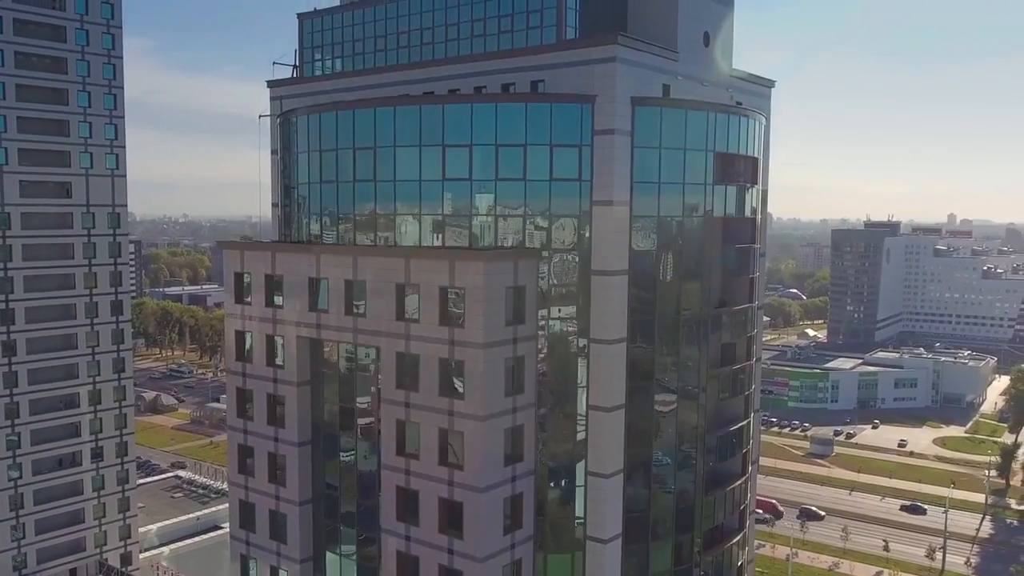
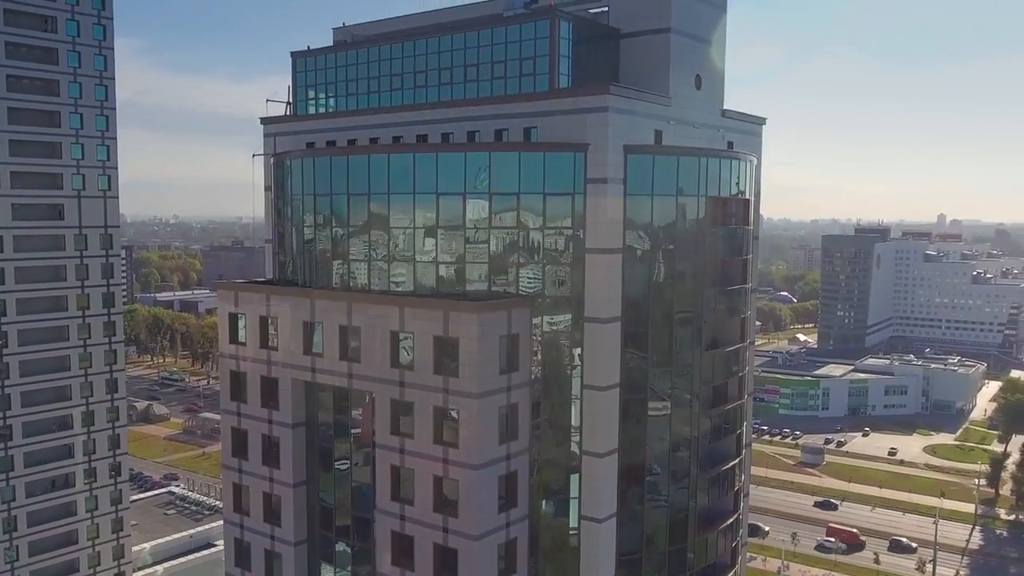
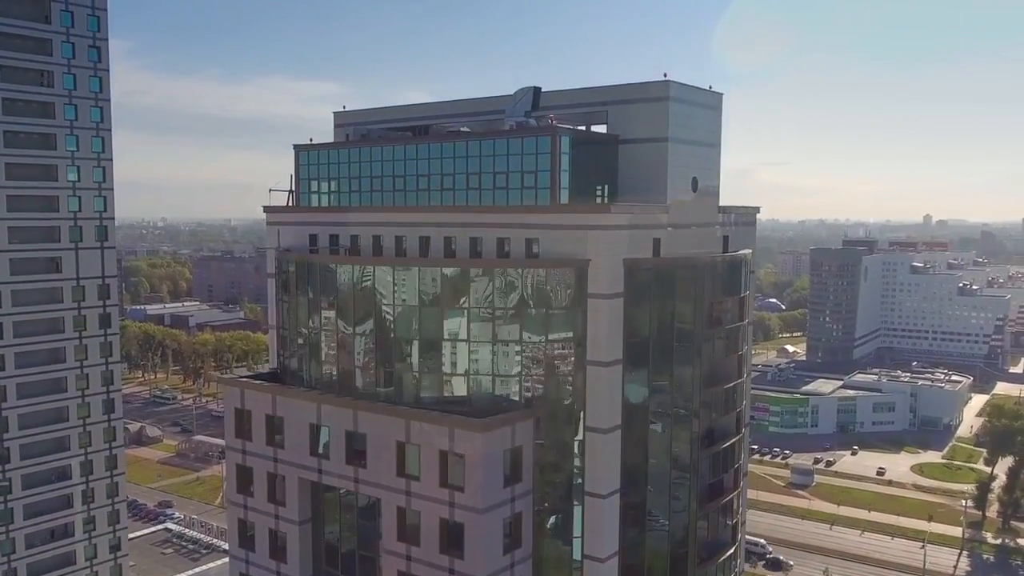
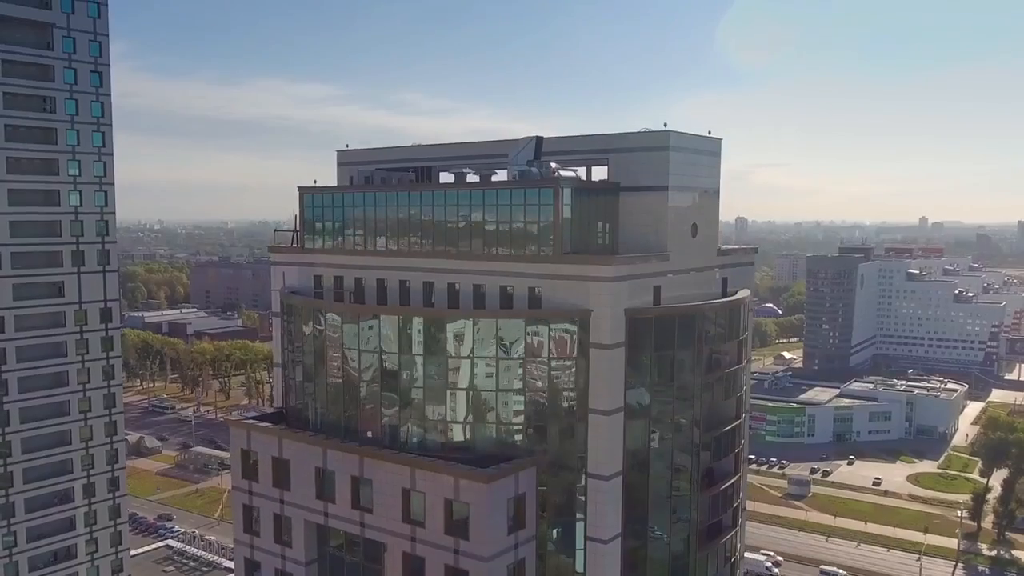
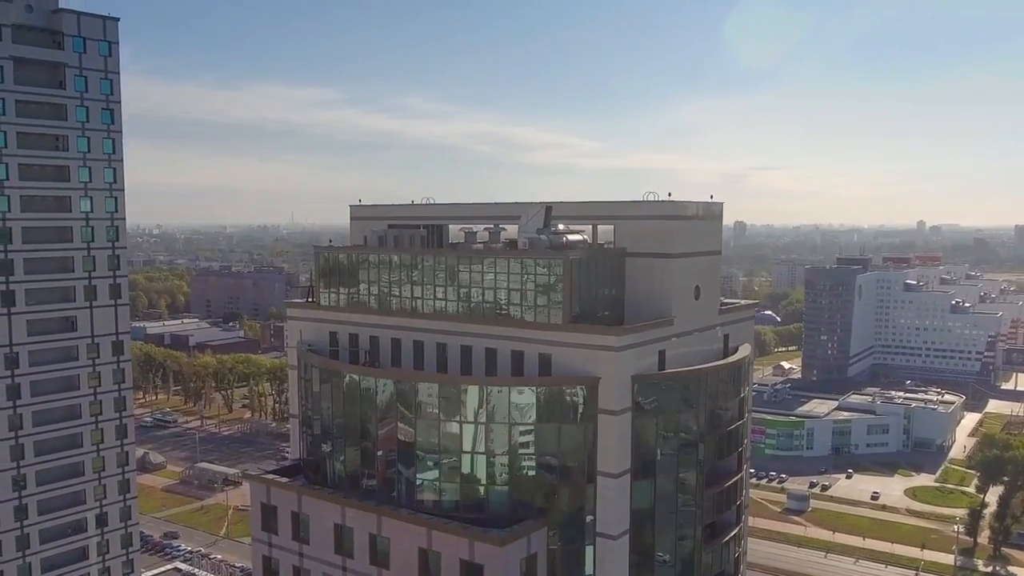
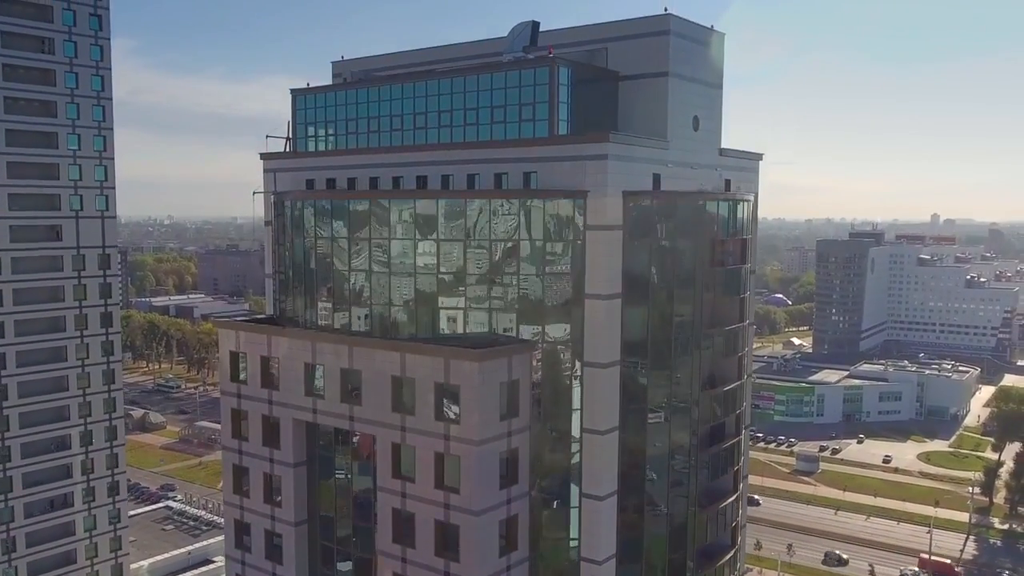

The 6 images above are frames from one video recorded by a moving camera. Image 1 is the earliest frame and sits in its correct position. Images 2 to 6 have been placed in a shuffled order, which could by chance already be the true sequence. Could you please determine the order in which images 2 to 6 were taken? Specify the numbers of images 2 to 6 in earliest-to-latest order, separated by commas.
2, 6, 3, 4, 5
